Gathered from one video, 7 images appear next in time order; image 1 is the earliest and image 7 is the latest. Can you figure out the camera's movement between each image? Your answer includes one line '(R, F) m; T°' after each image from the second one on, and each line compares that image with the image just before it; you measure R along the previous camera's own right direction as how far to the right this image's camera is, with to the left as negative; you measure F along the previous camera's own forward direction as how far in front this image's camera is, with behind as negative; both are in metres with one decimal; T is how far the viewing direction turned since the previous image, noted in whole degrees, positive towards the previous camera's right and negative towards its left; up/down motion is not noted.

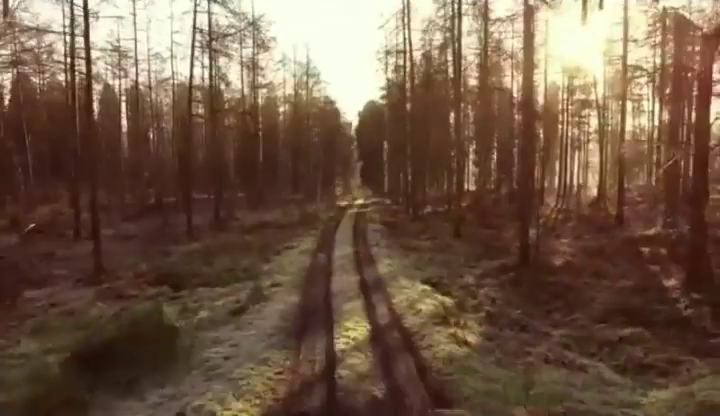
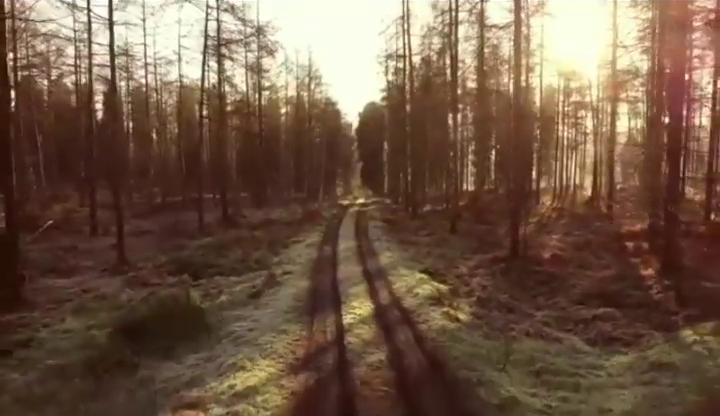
(-0.1, -1.3) m; 0°
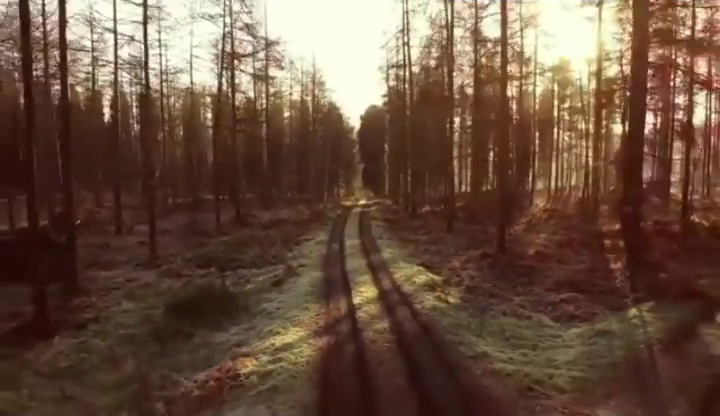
(-0.2, -2.3) m; 0°
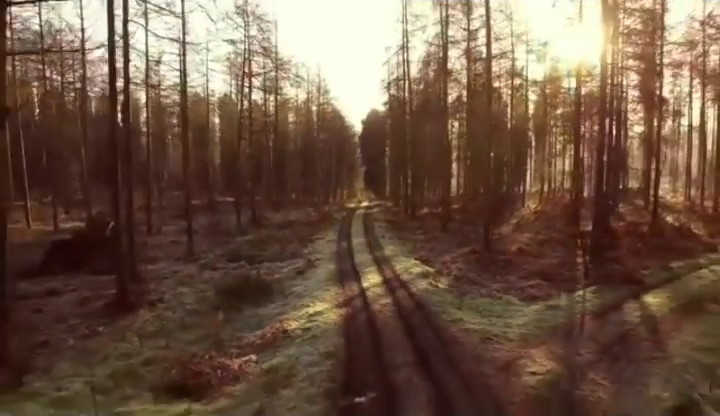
(-0.2, -3.4) m; 0°
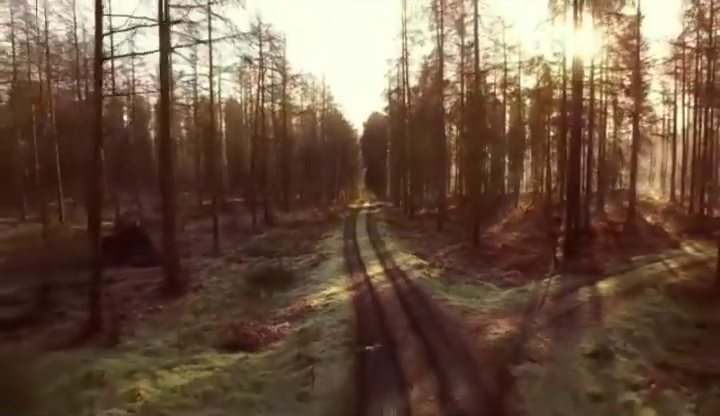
(-0.2, -3.3) m; 0°
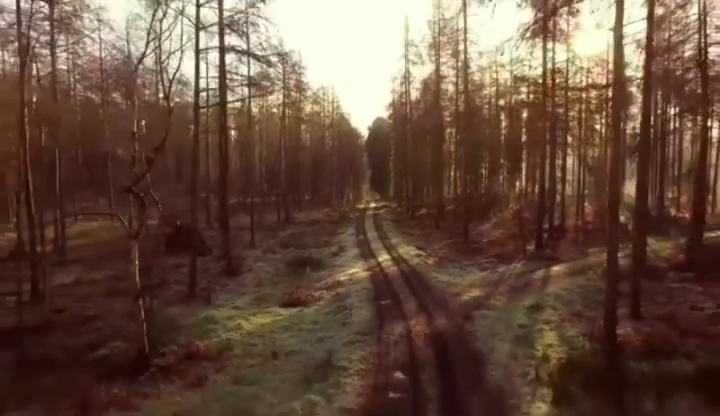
(-0.5, -5.9) m; 0°
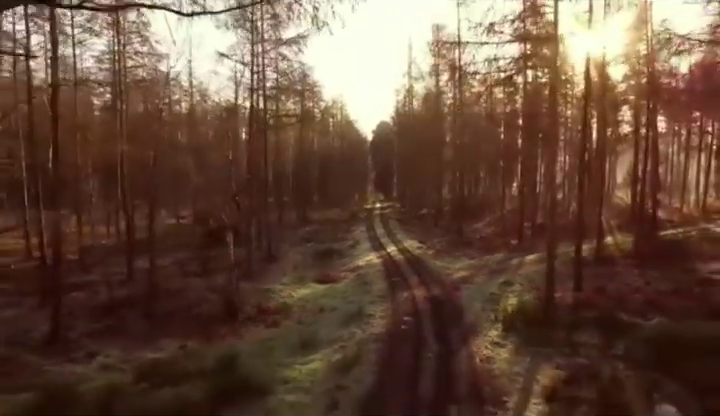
(-0.7, -5.9) m; 0°
